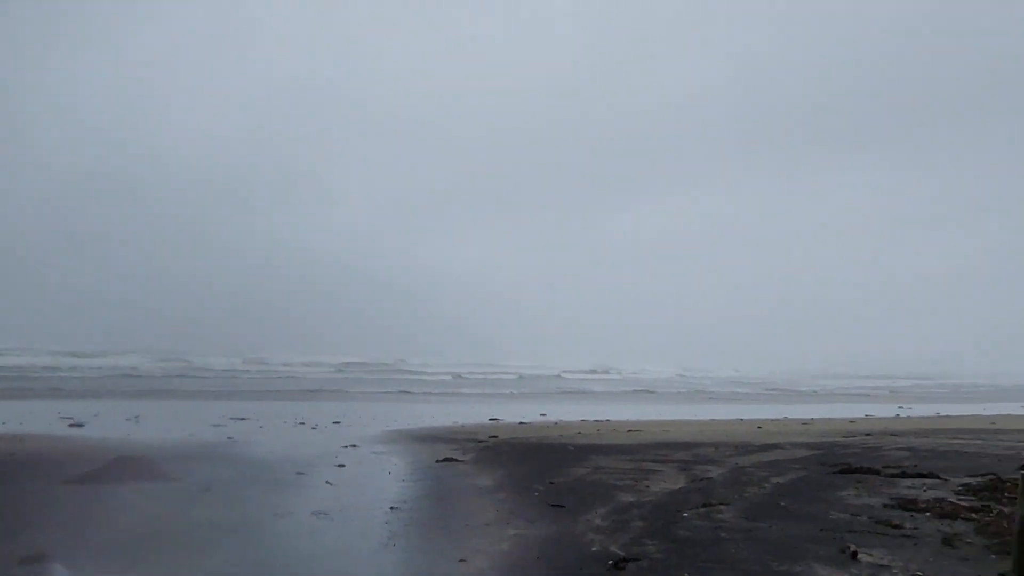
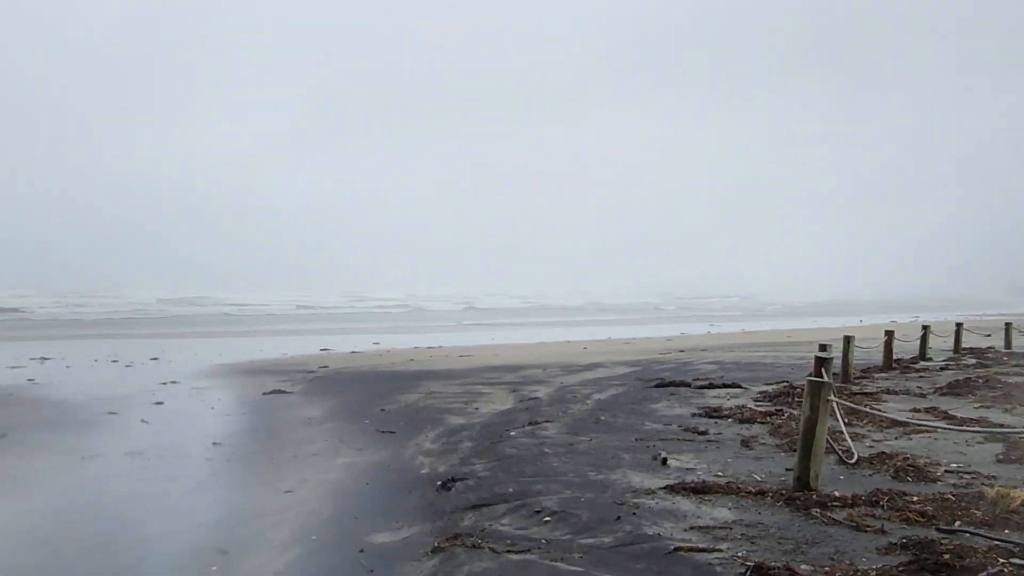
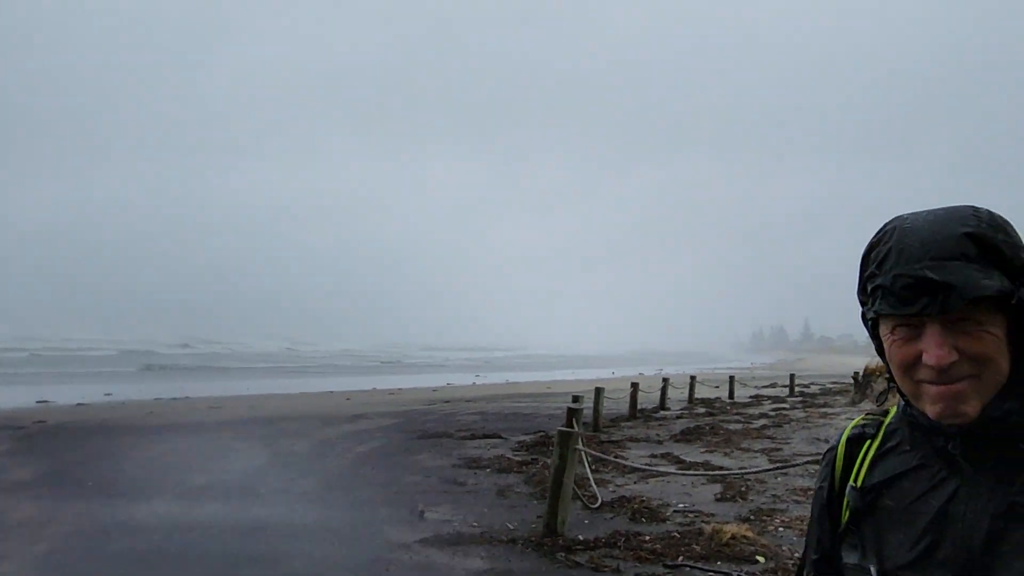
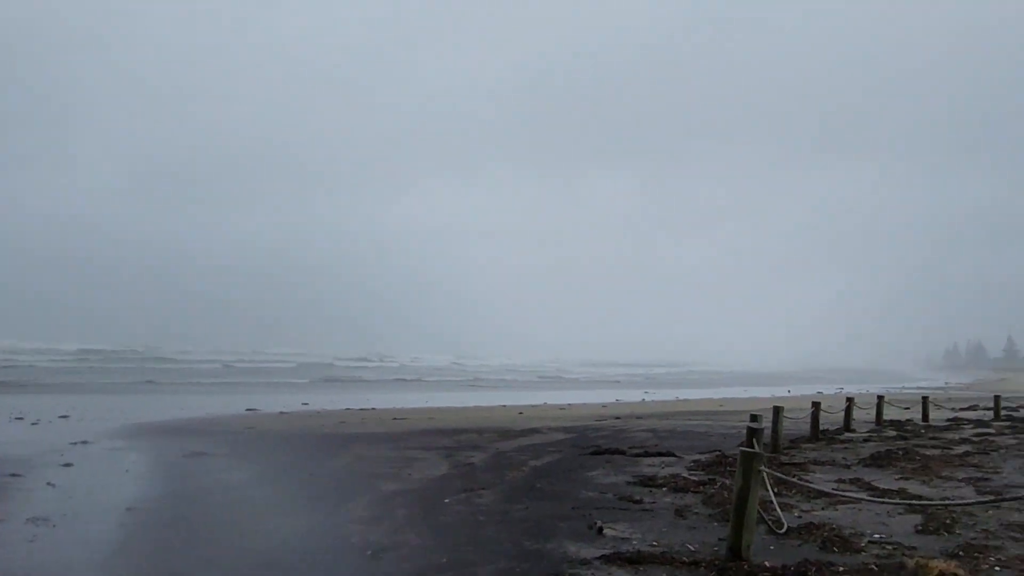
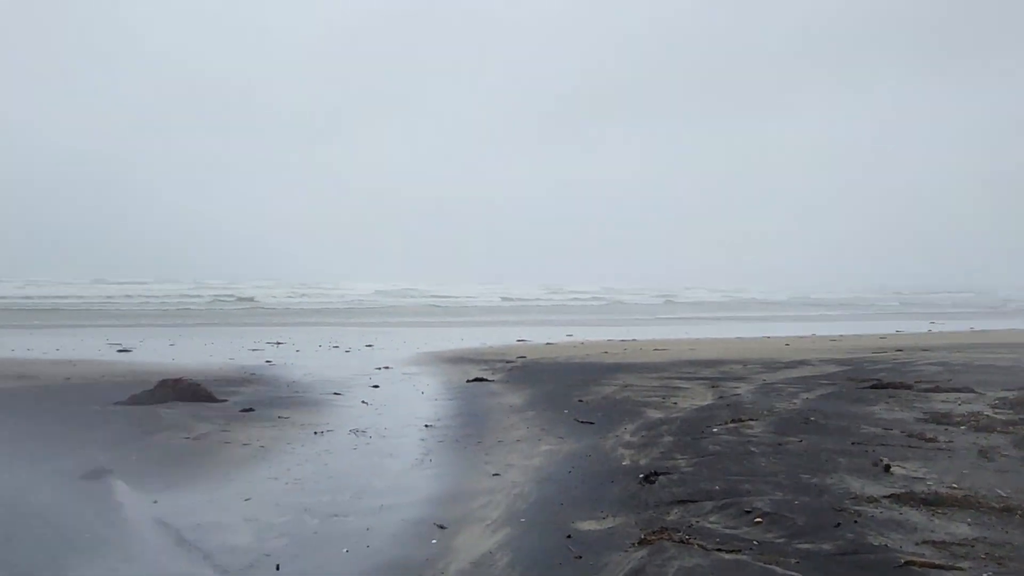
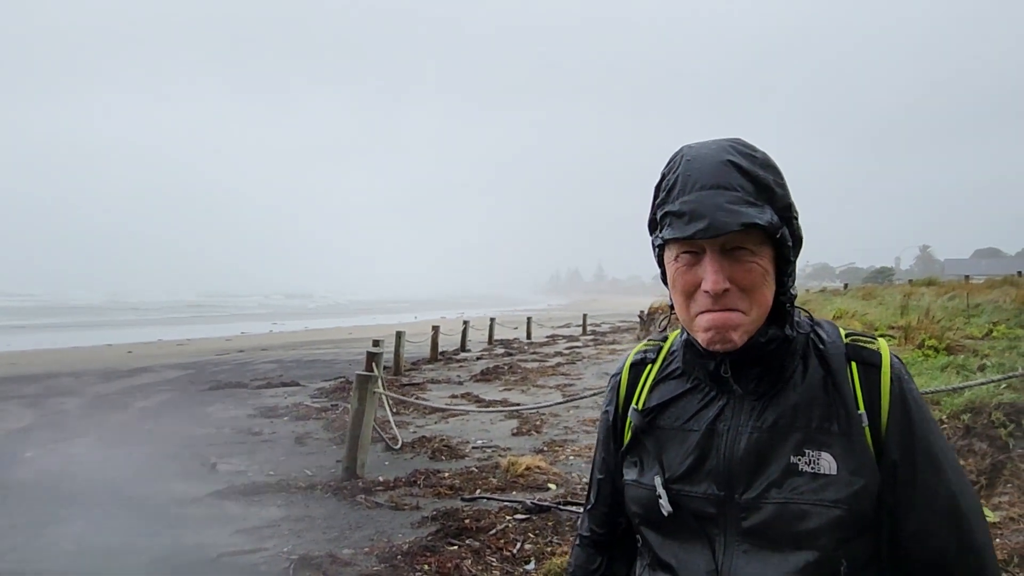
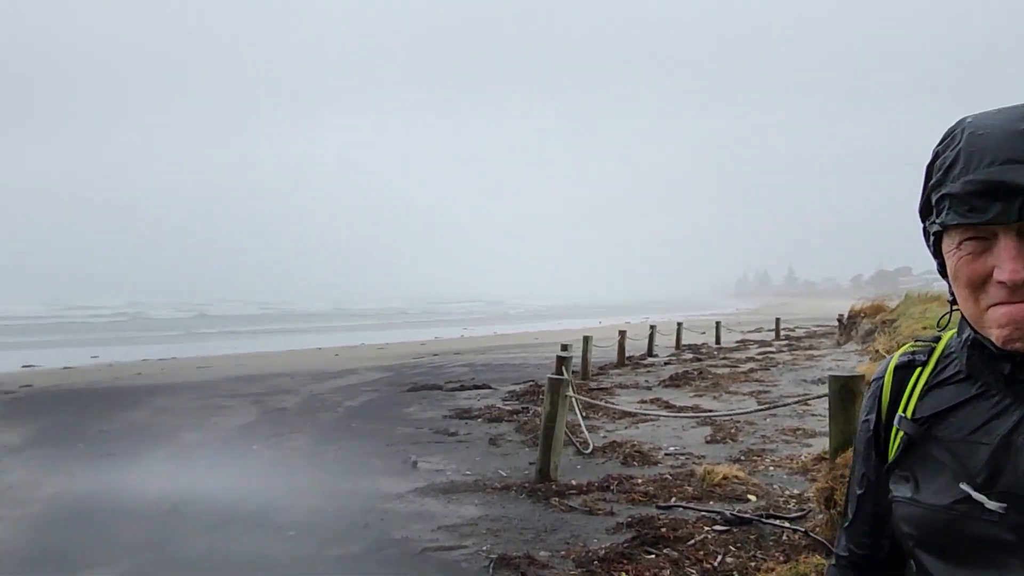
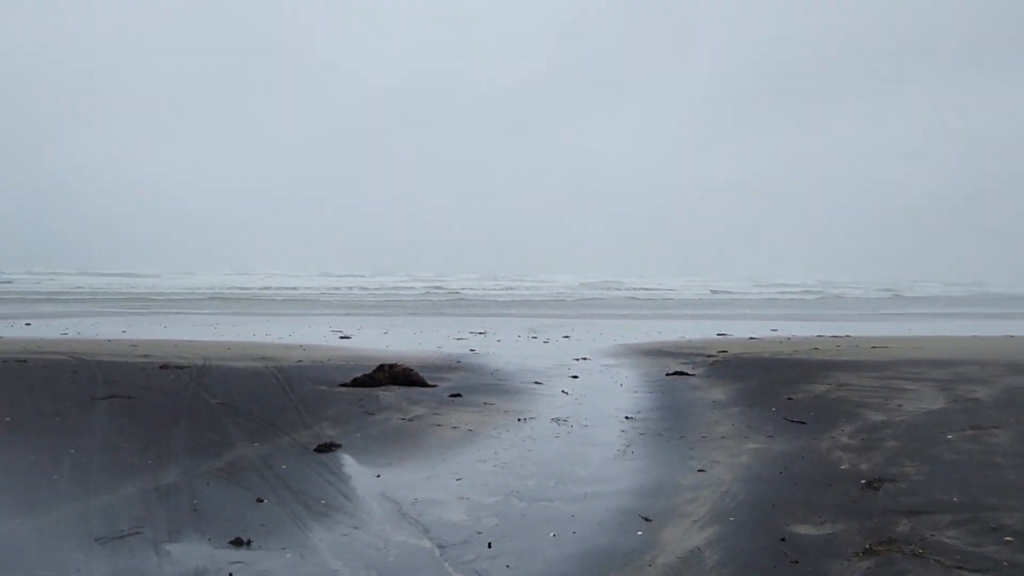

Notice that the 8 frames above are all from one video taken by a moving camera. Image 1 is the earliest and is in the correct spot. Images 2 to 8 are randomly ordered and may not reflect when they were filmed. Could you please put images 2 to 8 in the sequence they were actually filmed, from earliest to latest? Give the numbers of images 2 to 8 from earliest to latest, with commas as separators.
4, 3, 6, 7, 2, 5, 8
